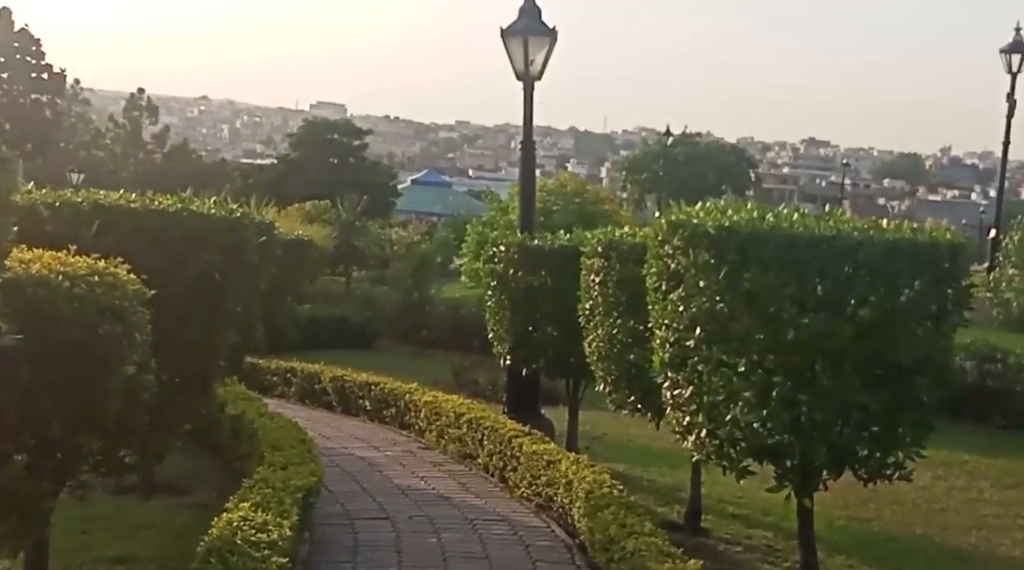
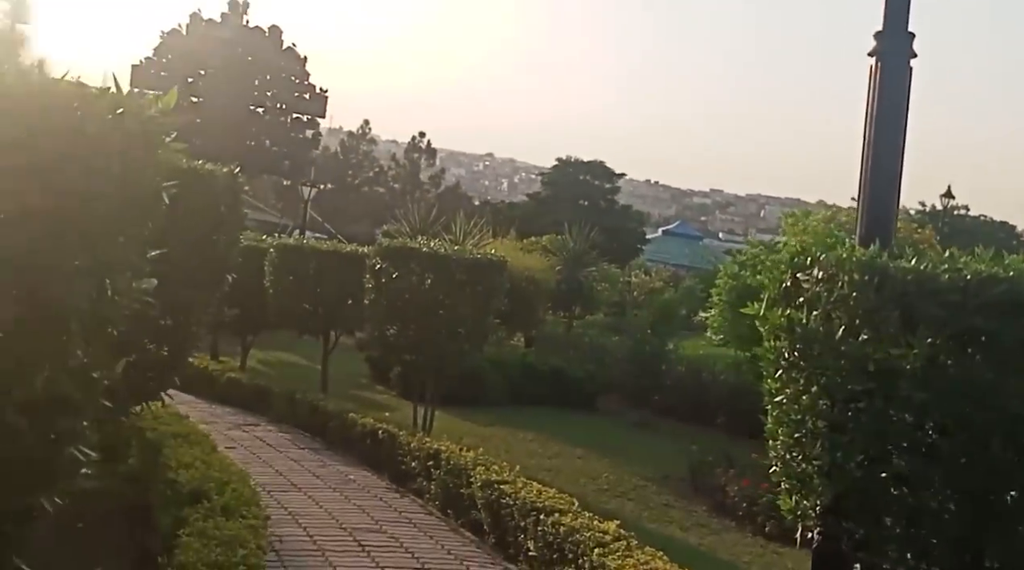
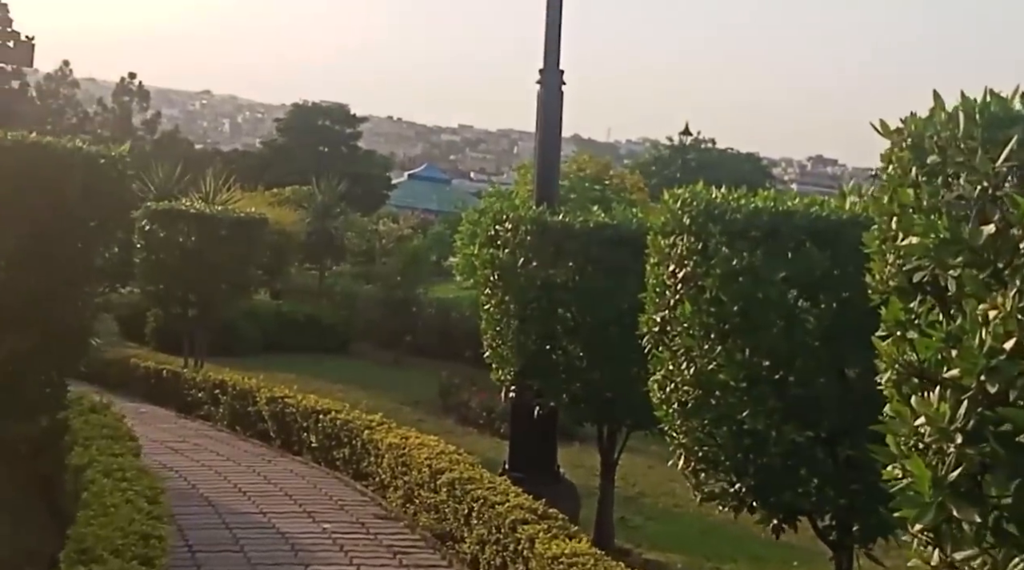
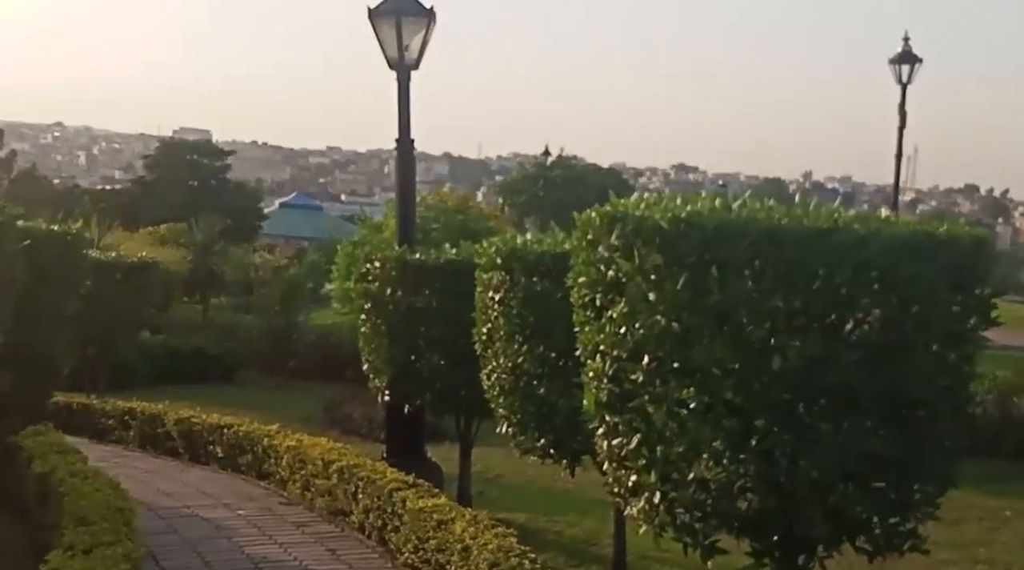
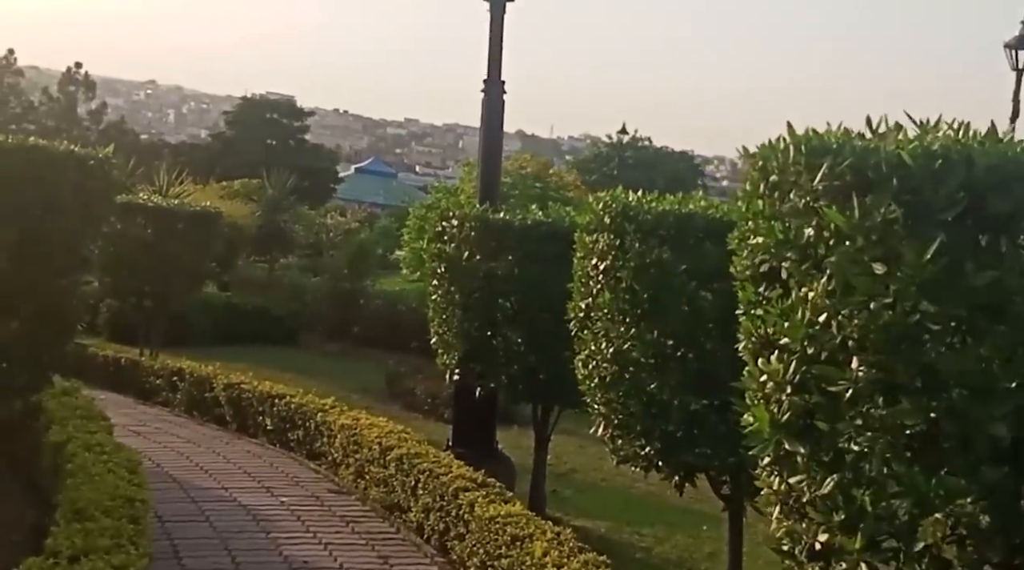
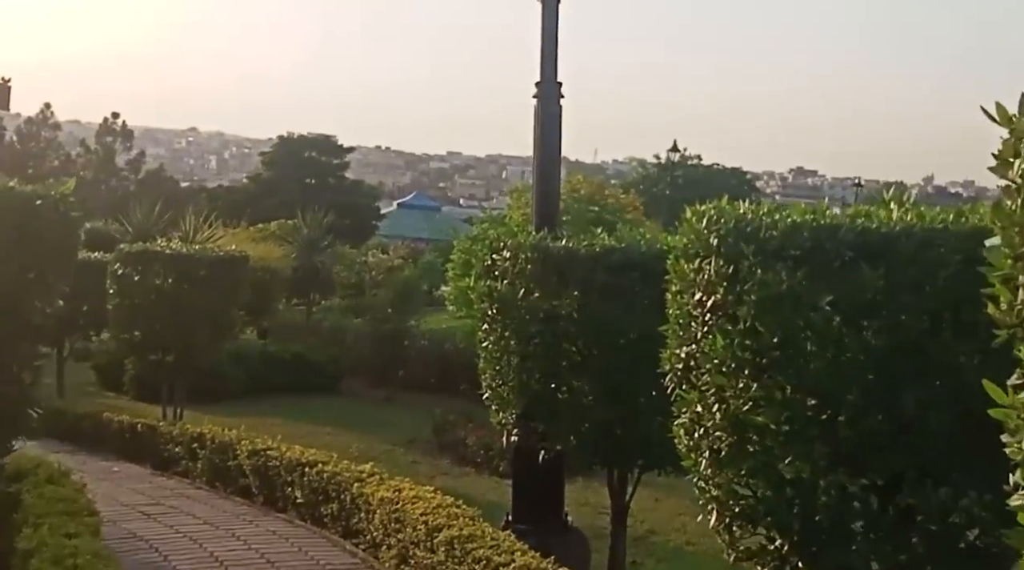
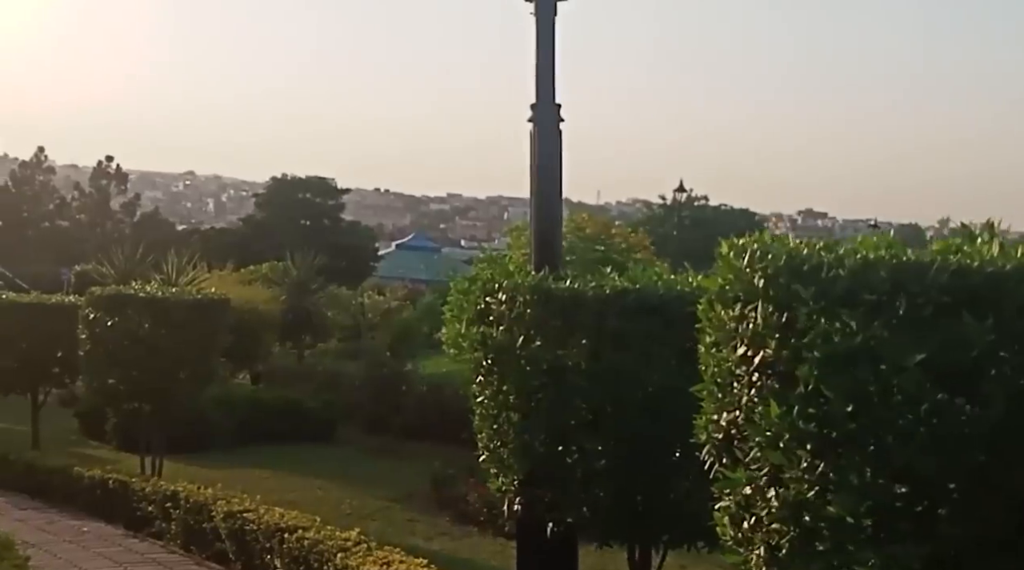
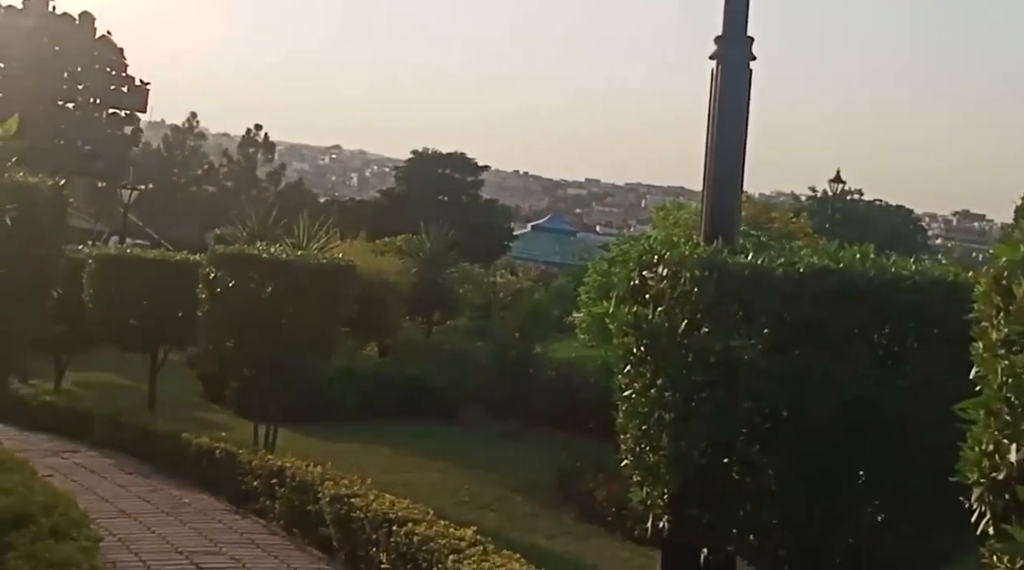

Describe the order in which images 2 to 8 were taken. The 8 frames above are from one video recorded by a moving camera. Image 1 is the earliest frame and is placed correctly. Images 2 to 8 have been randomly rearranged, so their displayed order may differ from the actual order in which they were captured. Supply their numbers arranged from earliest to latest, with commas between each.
4, 5, 3, 6, 7, 8, 2
